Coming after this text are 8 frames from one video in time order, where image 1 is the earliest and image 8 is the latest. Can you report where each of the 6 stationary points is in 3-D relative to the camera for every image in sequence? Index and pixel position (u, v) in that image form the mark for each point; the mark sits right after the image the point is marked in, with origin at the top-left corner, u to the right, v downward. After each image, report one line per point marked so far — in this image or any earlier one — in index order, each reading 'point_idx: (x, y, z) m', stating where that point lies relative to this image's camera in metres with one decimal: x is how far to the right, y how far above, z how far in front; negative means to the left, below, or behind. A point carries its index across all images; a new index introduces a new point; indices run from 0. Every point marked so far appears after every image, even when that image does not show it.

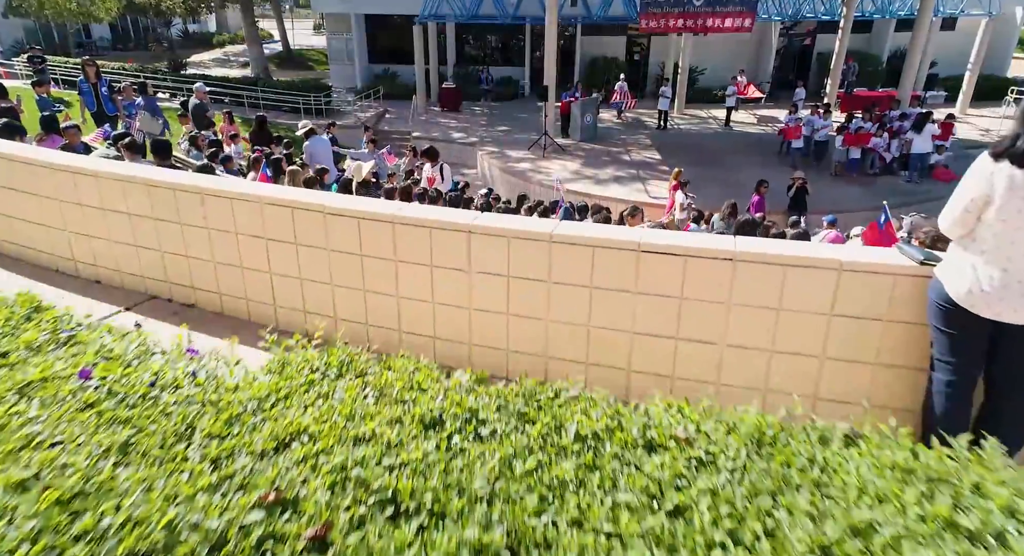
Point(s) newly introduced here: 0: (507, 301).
0: (0.0, -0.1, +3.0) m
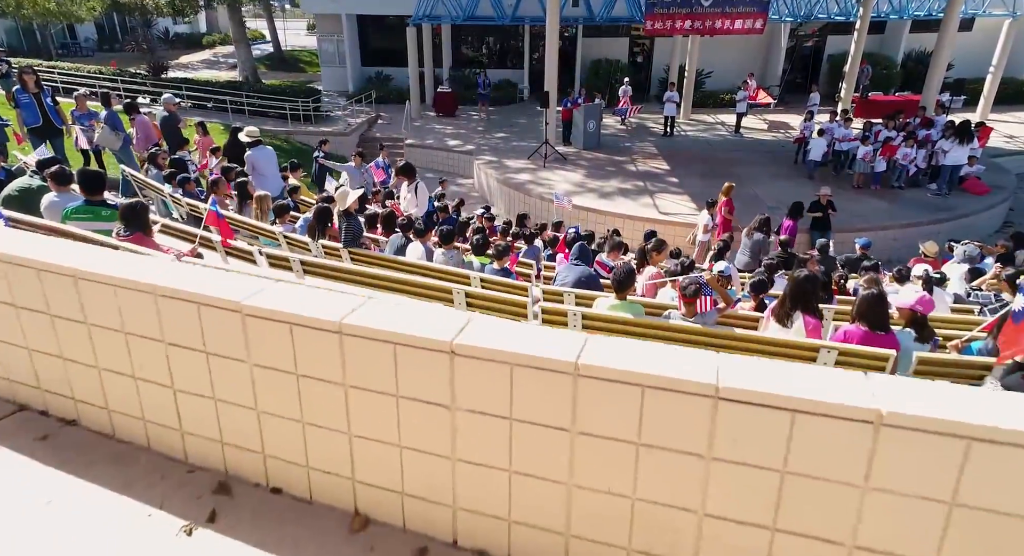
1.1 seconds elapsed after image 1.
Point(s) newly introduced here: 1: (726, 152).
0: (0.0, -0.6, +2.0) m
1: (+5.7, +3.4, +17.2) m
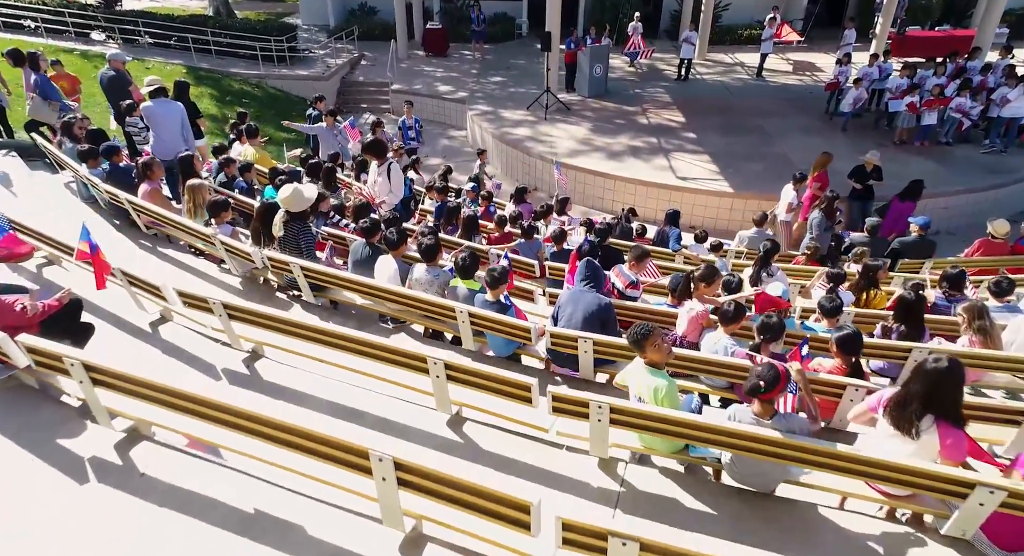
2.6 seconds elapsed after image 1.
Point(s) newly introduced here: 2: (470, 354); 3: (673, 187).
0: (0.0, -1.2, +0.7) m
1: (+5.6, +4.3, +15.4) m
2: (-0.3, -0.6, +4.8) m
3: (+2.8, +1.6, +11.1) m
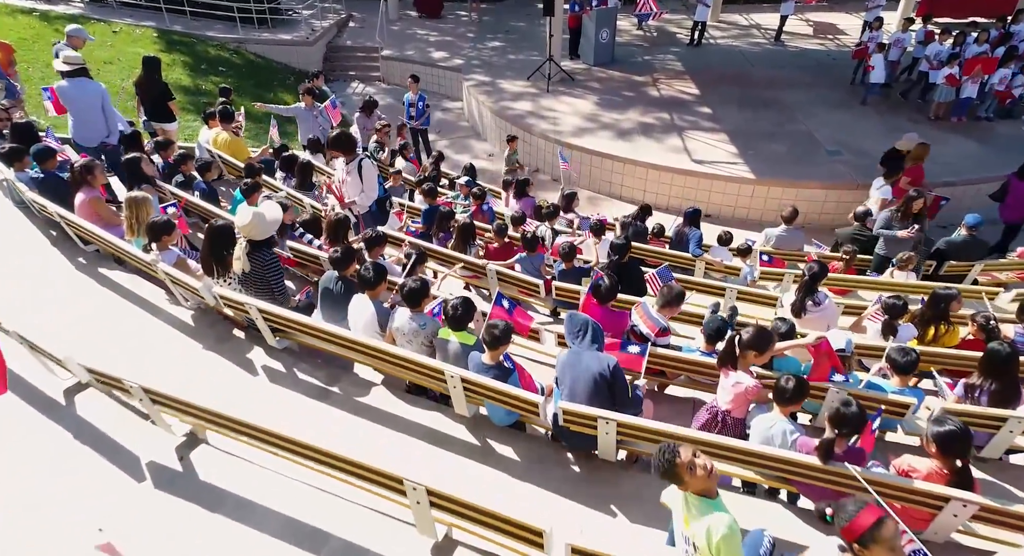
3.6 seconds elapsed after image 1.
0: (0.0, -1.7, -0.1) m
1: (+5.6, +4.7, +14.2) m
2: (-0.3, -0.9, +3.9) m
3: (+2.8, +1.7, +10.1) m
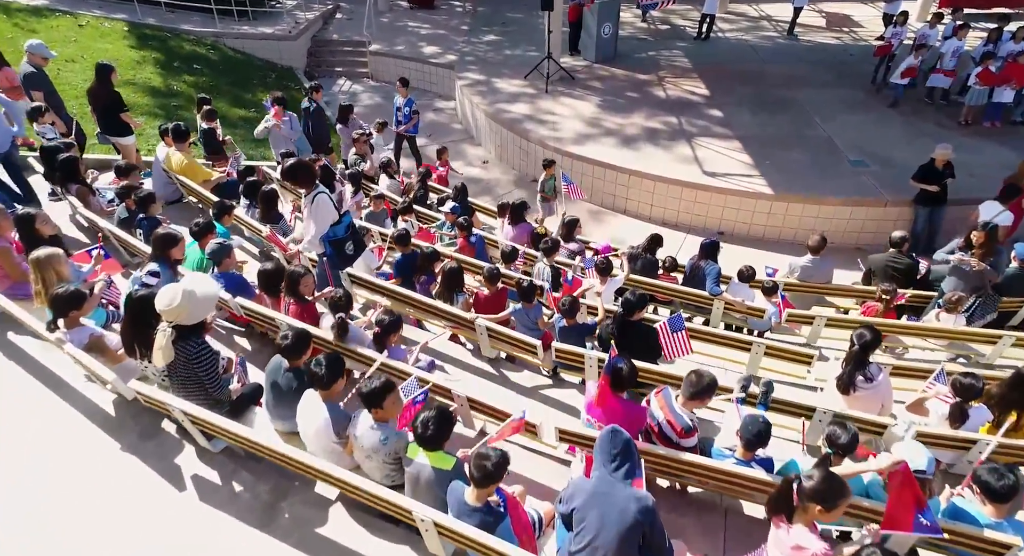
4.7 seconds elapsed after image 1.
0: (0.0, -2.3, -0.9) m
1: (+5.5, +4.4, +13.3) m
2: (-0.3, -1.4, +3.1) m
3: (+2.7, +1.3, +9.3) m
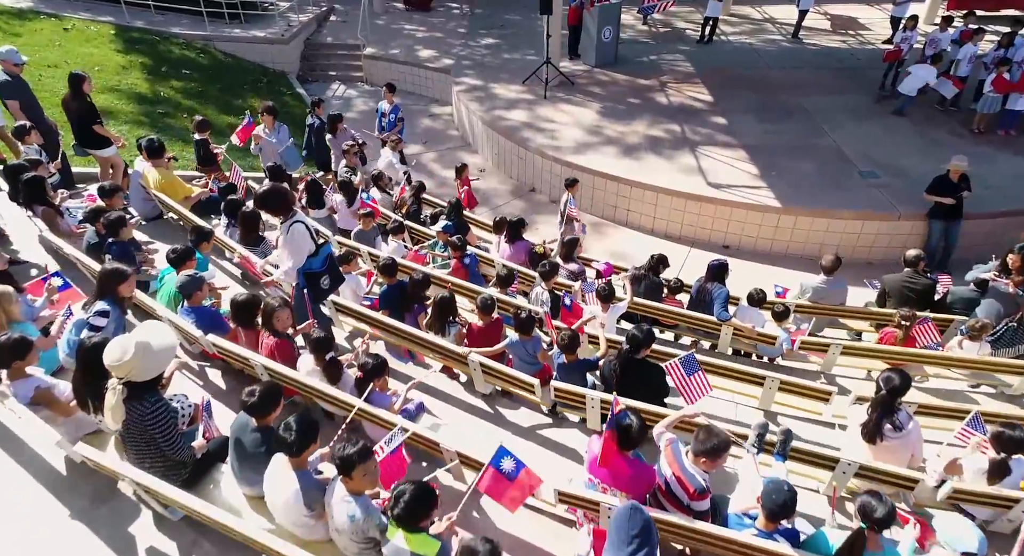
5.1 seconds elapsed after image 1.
0: (0.0, -2.5, -1.3) m
1: (+5.5, +4.2, +12.9) m
2: (-0.4, -1.6, +2.7) m
3: (+2.7, +1.1, +8.9) m
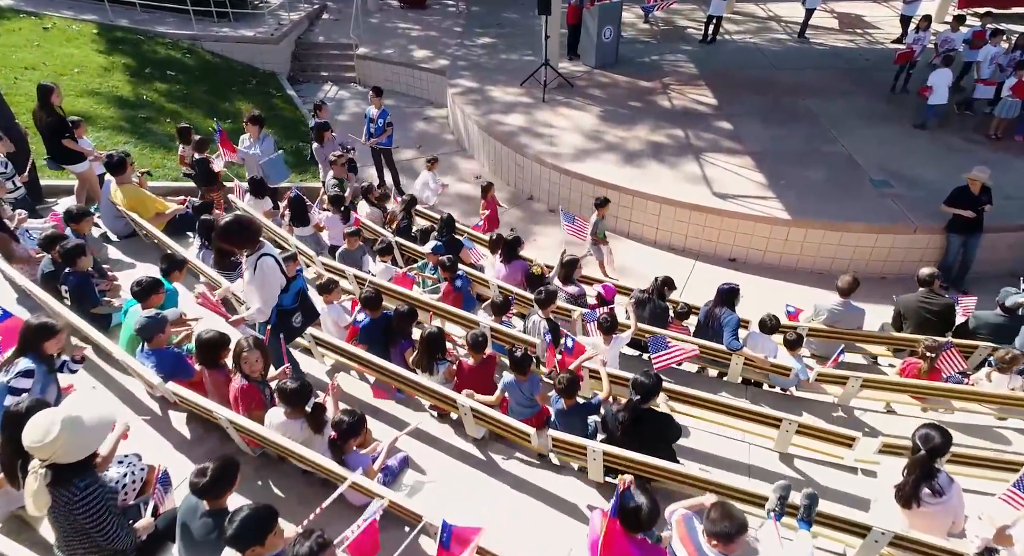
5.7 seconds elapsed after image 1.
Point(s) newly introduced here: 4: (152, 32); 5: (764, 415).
0: (-0.1, -2.8, -1.7) m
1: (+5.4, +4.0, +12.5) m
2: (-0.4, -1.8, +2.3) m
3: (+2.6, +0.9, +8.5) m
4: (-7.6, +5.2, +13.7) m
5: (+1.8, -1.0, +4.6) m
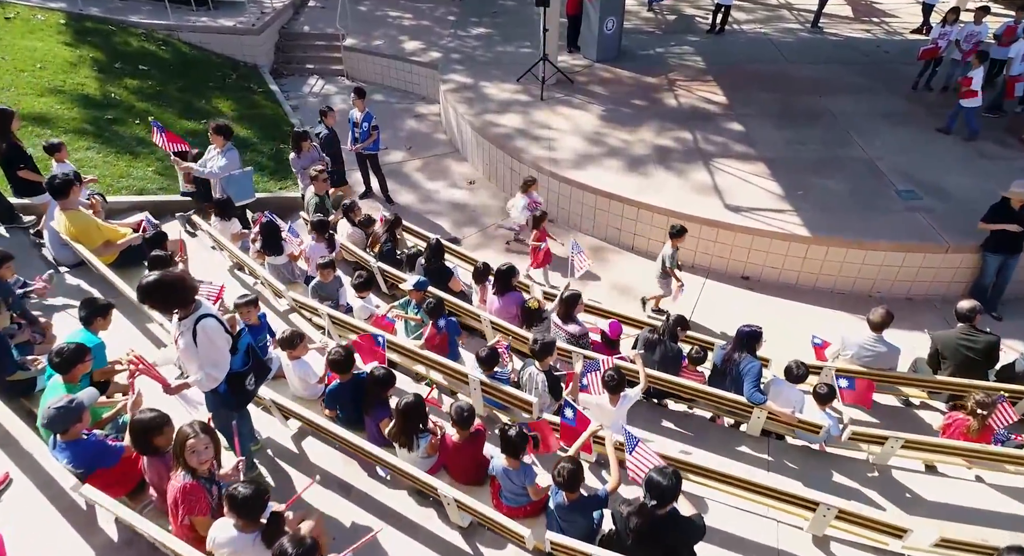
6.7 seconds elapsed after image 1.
0: (-0.1, -3.3, -2.3) m
1: (+5.3, +3.9, +11.7) m
2: (-0.4, -2.3, +1.7) m
3: (+2.6, +0.7, +7.8) m
4: (-7.7, +5.1, +12.8) m
5: (+1.7, -1.3, +3.9) m
